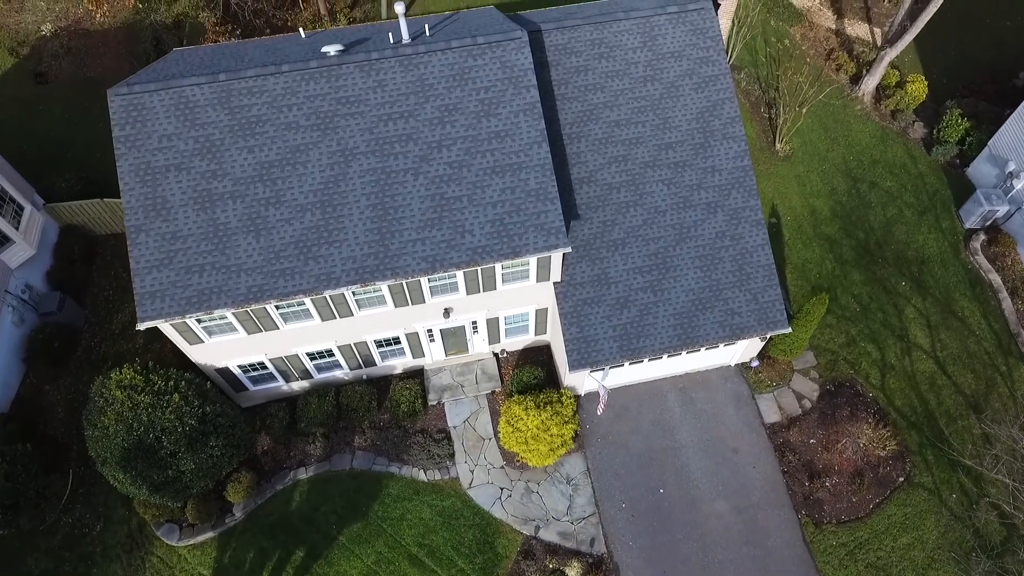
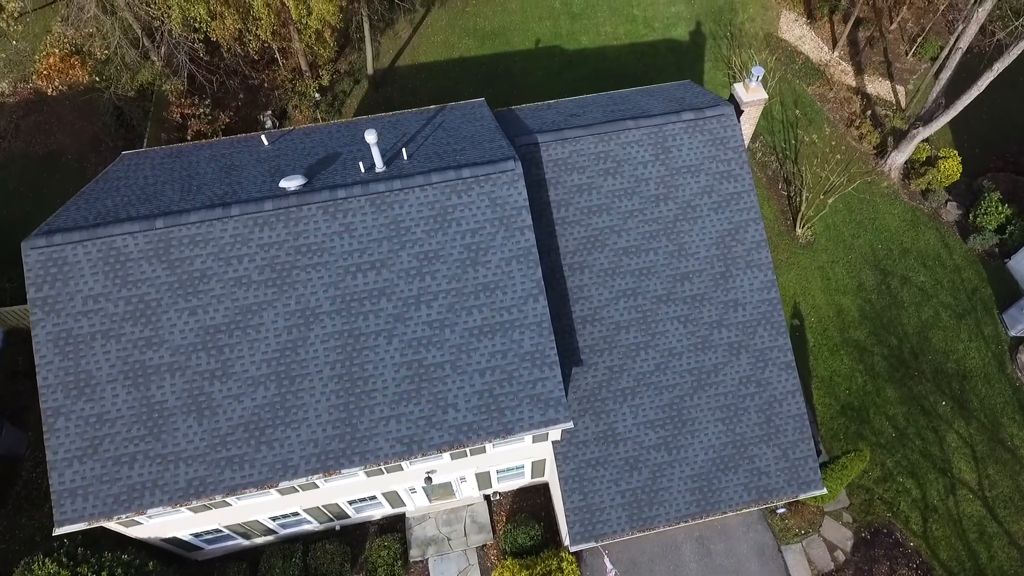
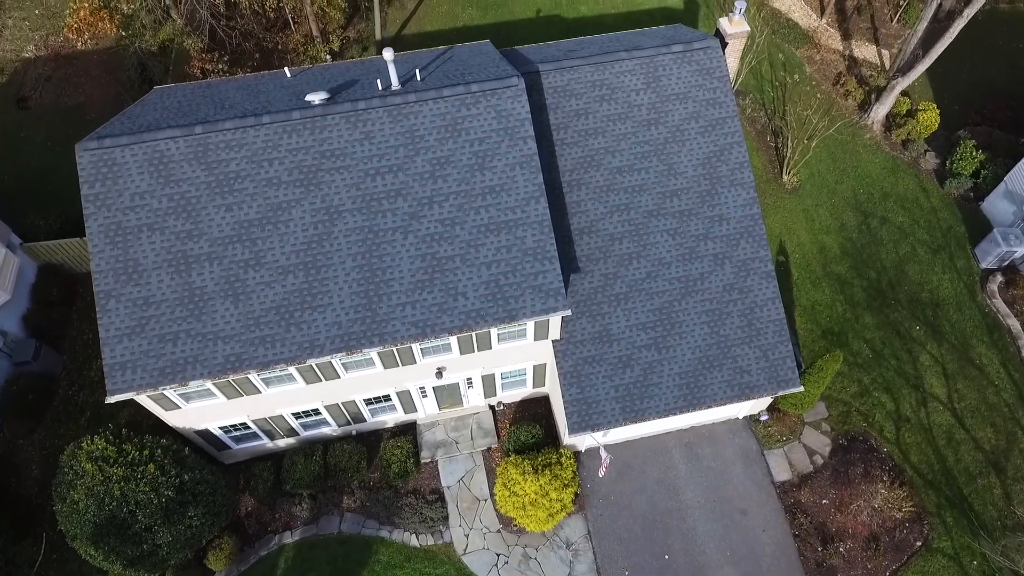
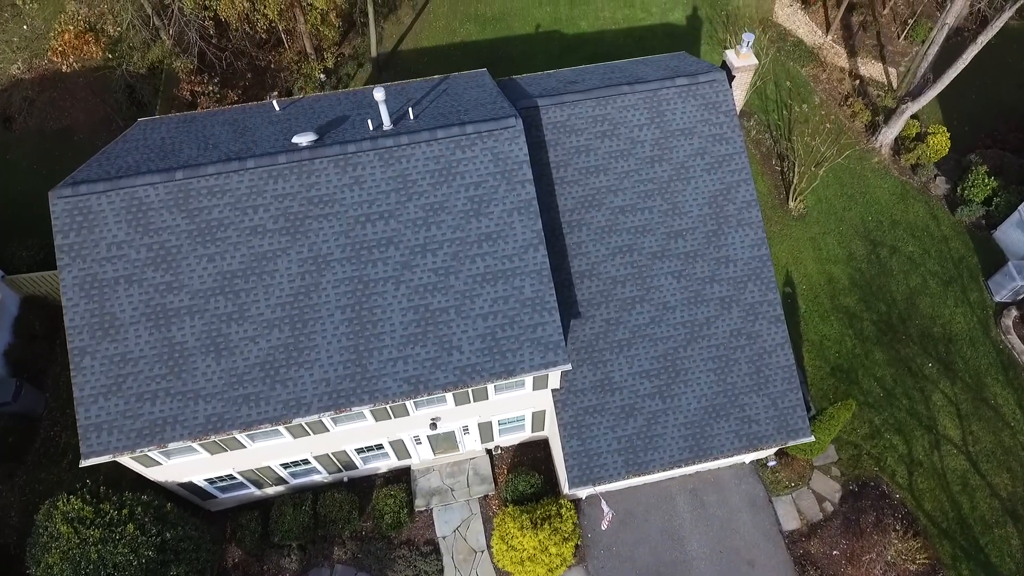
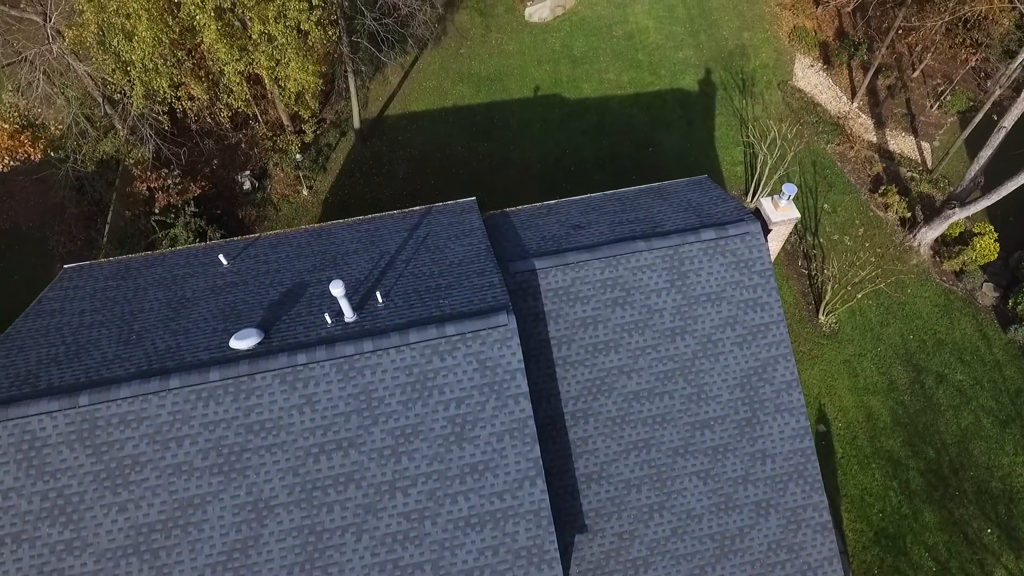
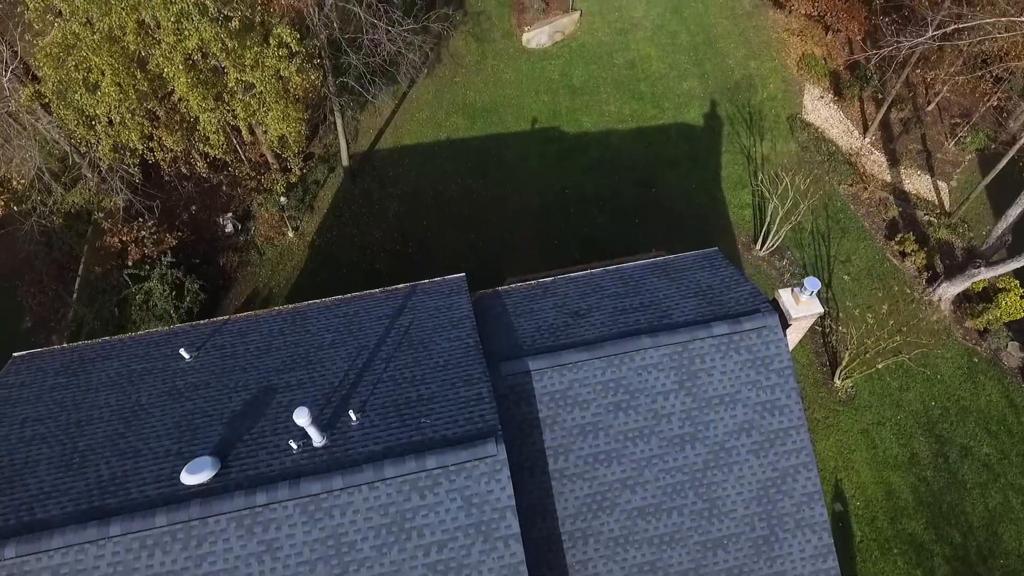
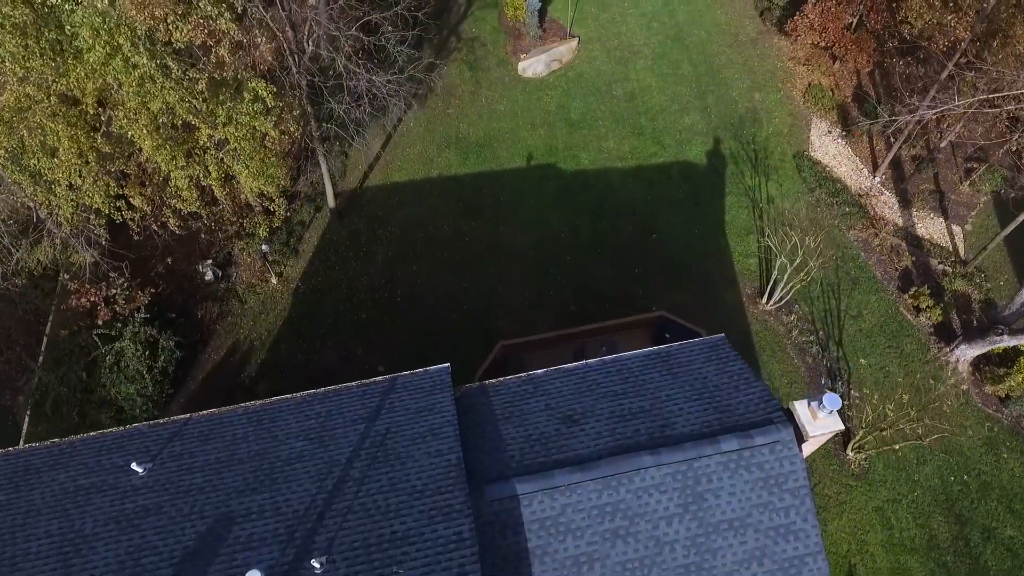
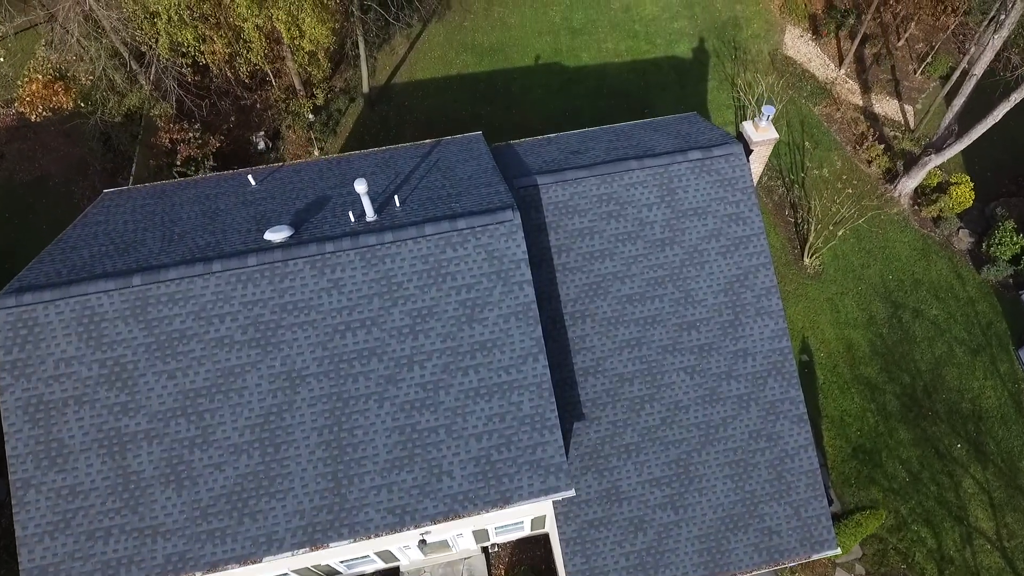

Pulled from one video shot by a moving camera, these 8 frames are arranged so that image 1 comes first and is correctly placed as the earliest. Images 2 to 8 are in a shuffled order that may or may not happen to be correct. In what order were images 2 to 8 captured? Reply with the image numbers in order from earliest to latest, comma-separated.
3, 4, 2, 8, 5, 6, 7
